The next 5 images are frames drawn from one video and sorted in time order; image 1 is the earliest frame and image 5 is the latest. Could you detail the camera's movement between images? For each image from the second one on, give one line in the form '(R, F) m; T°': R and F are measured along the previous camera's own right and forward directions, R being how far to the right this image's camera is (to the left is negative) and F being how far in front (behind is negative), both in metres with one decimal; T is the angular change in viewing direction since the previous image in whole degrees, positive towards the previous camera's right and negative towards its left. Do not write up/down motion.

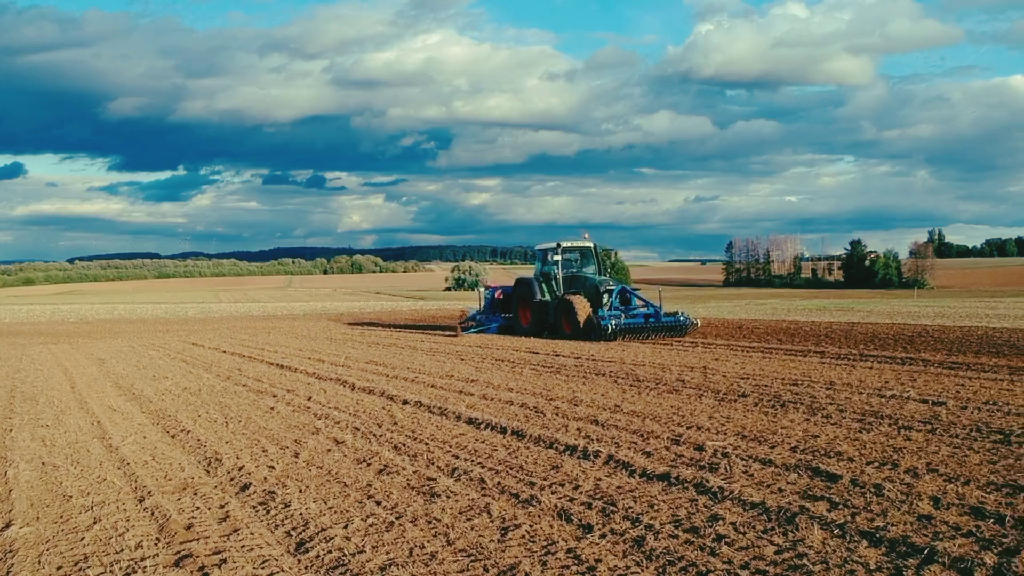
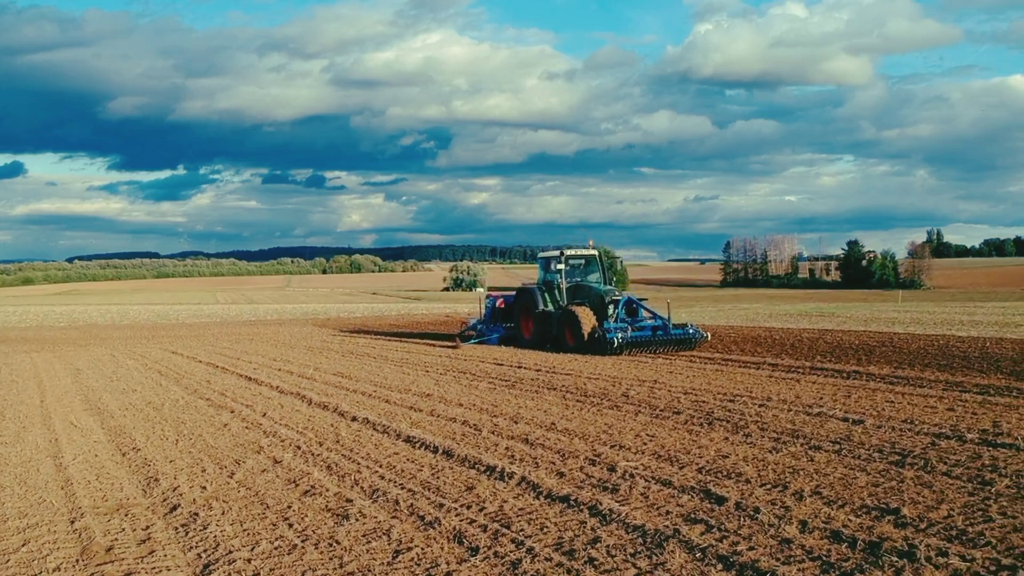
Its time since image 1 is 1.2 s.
(+0.5, -0.3) m; 0°
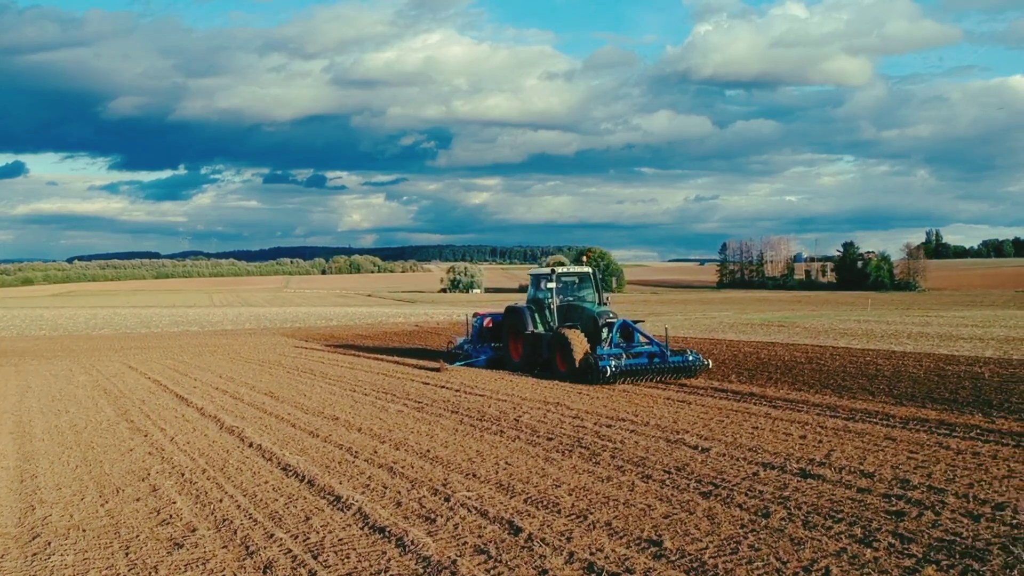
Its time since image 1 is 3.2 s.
(+1.0, -0.6) m; 0°
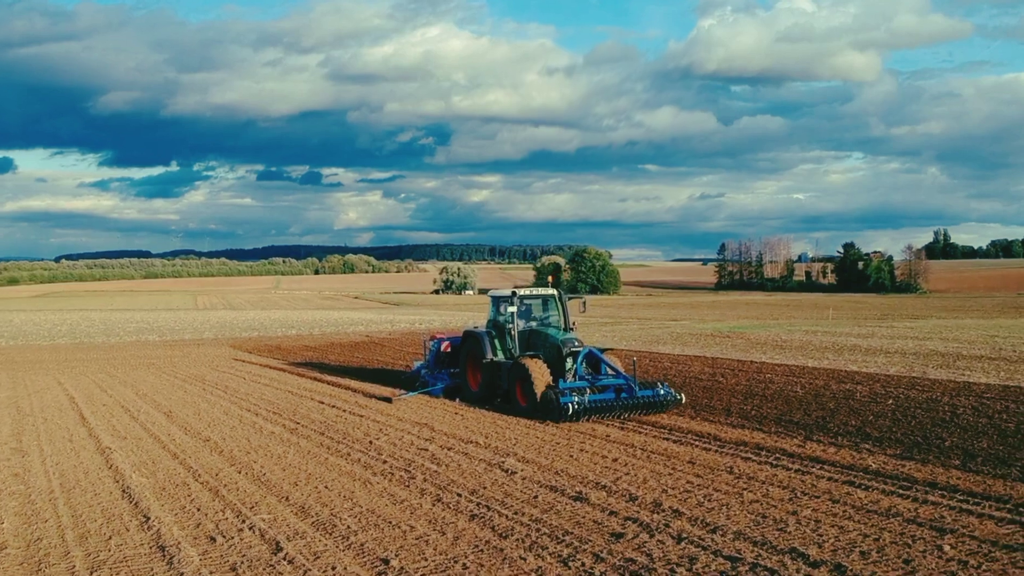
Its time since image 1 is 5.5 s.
(+0.5, +0.9) m; 0°
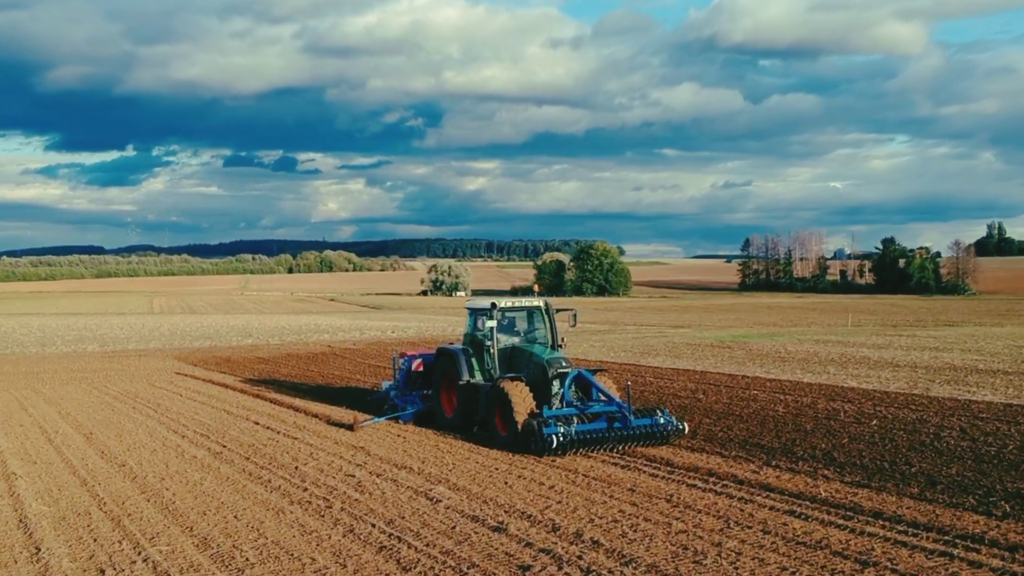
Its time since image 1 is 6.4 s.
(-0.7, +9.2) m; +1°
